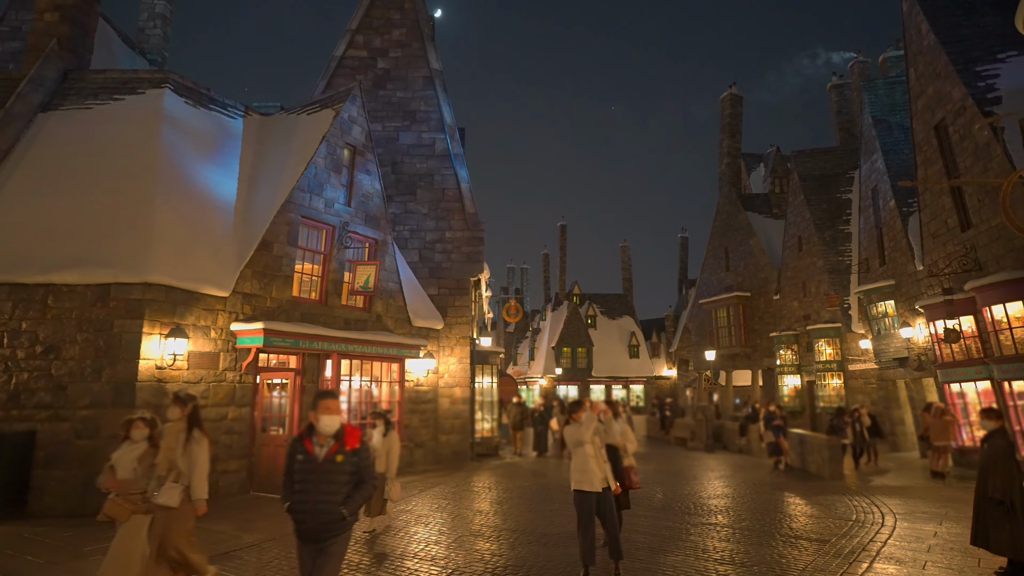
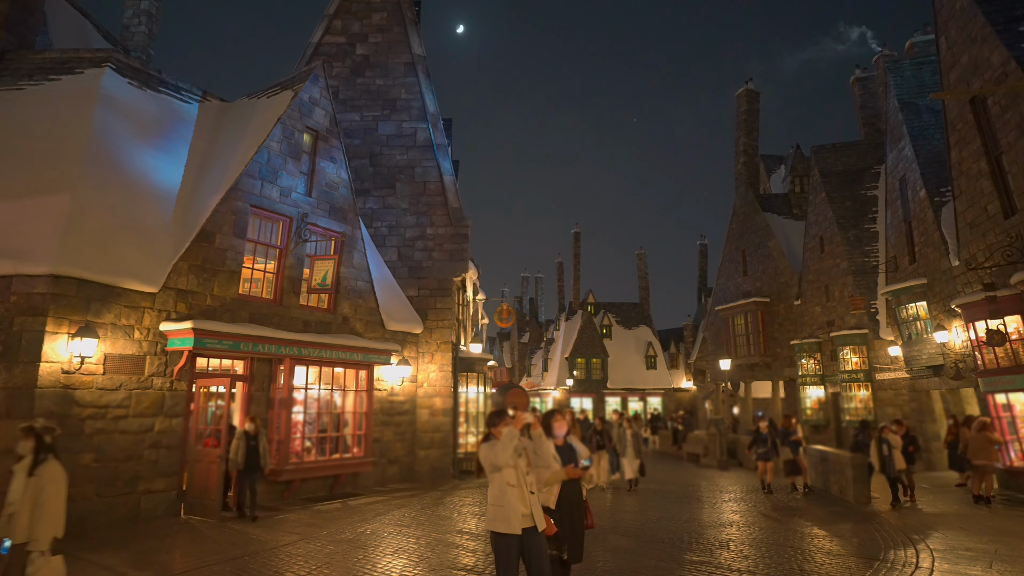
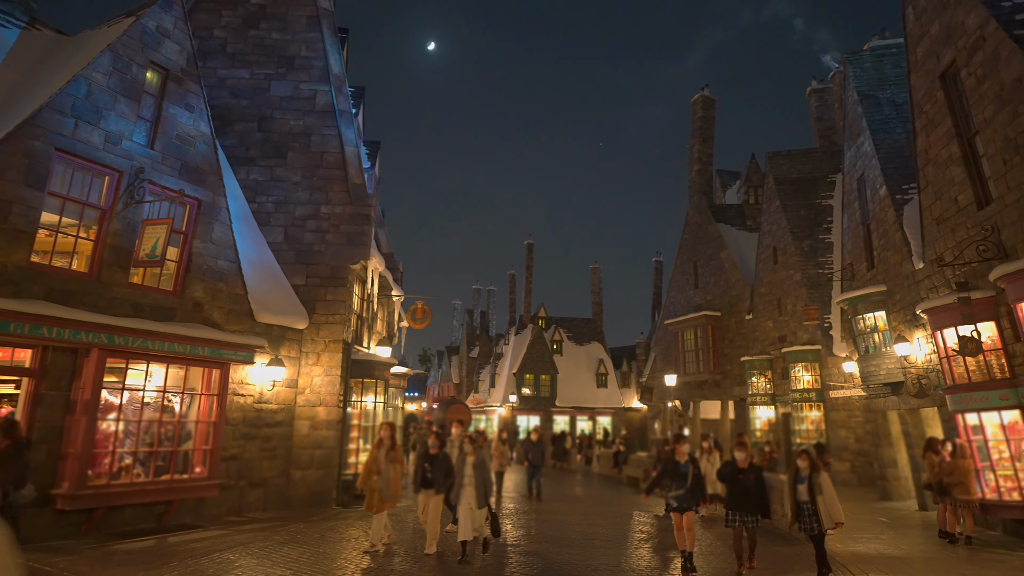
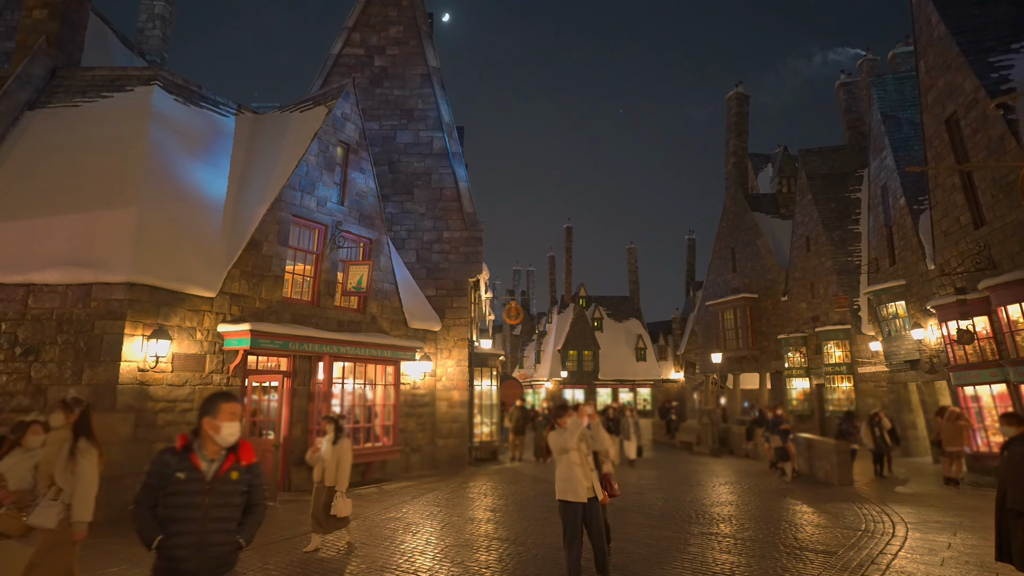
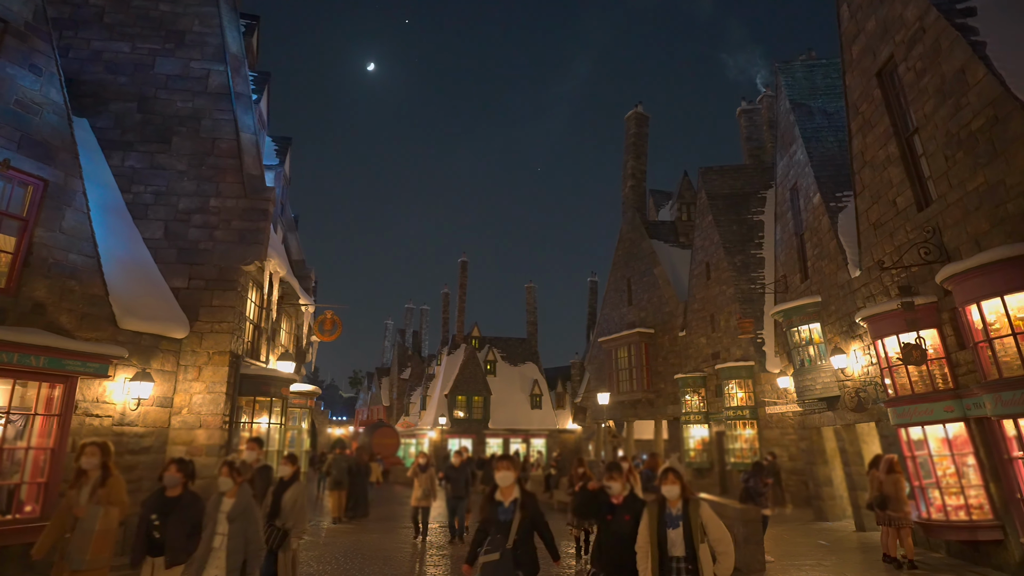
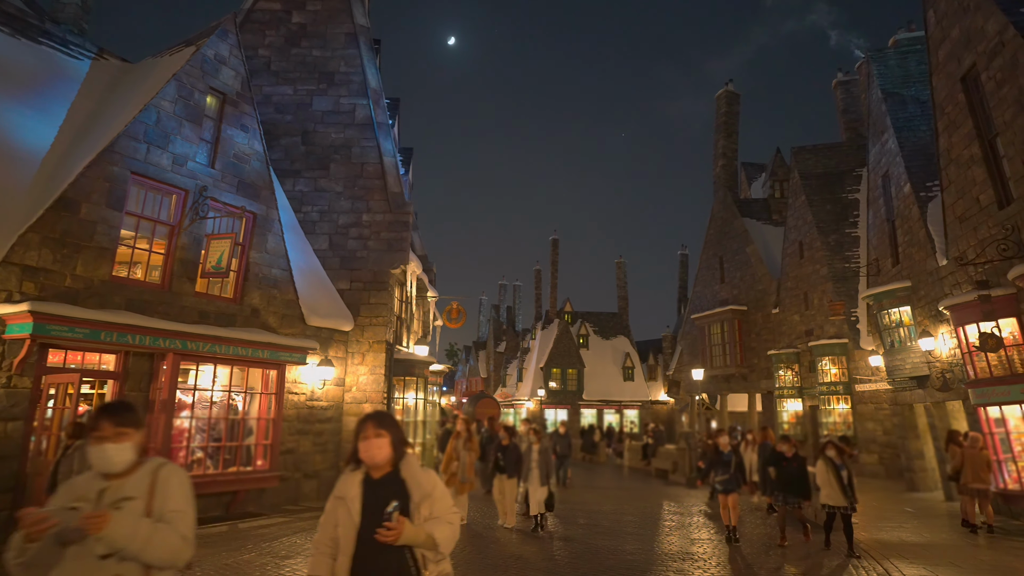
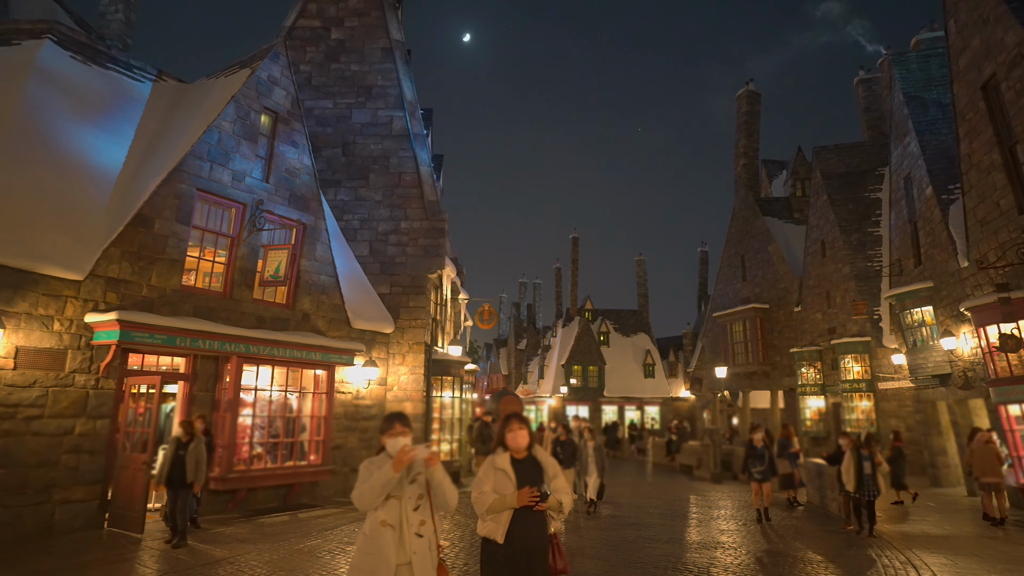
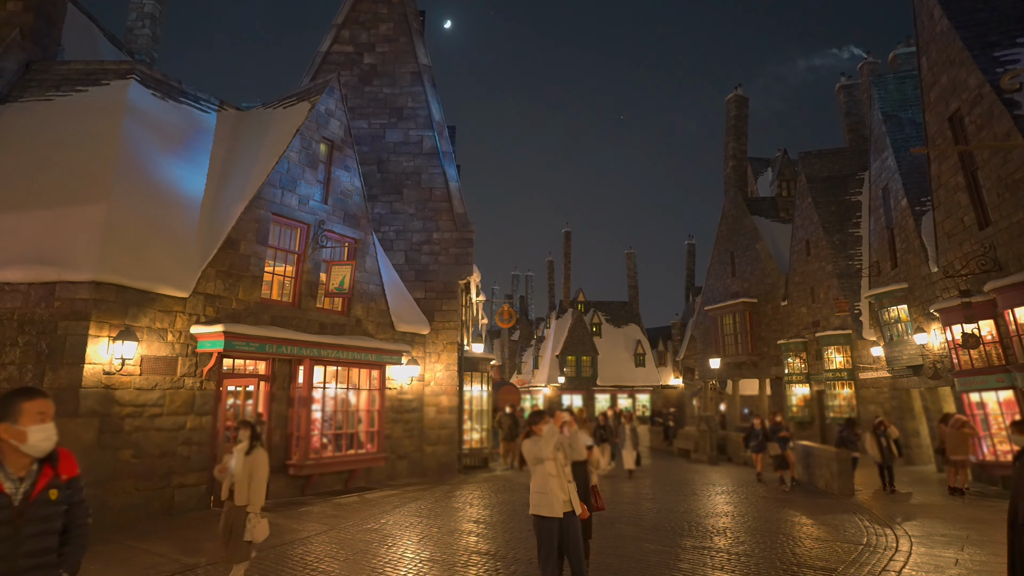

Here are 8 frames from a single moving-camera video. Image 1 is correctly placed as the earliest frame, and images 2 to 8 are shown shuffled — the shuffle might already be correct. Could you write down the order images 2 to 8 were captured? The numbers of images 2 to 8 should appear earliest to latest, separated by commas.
4, 8, 2, 7, 6, 3, 5
